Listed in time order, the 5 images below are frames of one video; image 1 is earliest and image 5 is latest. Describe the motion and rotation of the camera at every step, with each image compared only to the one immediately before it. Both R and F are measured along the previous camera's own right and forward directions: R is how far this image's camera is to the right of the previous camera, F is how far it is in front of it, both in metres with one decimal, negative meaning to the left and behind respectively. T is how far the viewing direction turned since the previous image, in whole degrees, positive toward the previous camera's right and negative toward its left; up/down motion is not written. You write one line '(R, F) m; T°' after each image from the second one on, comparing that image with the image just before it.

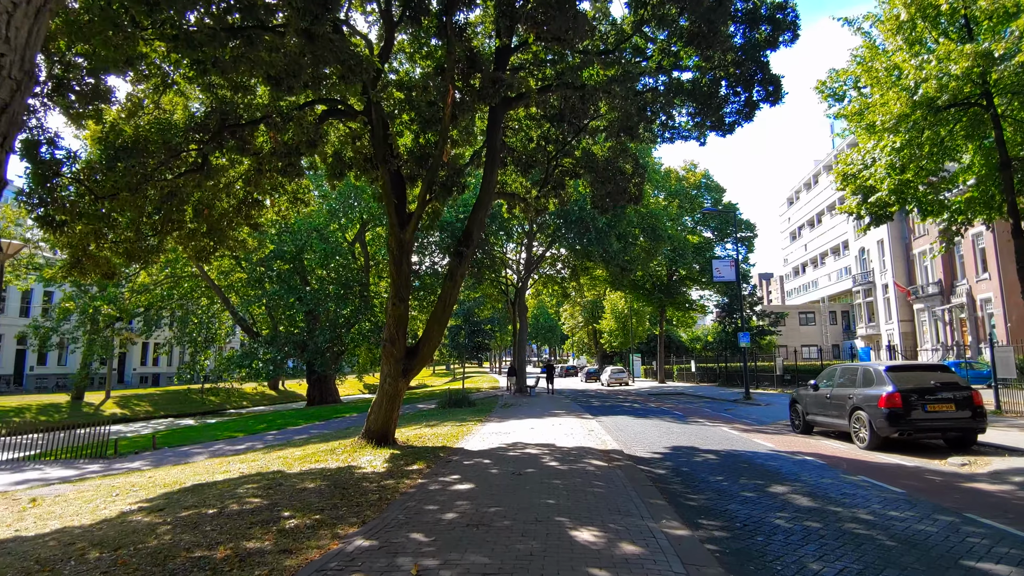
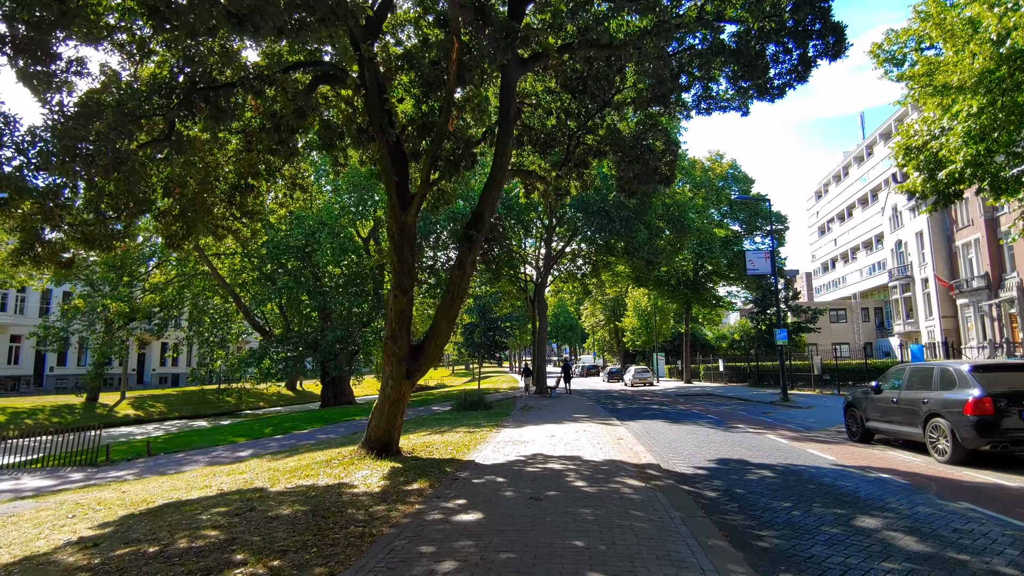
(0.0, +1.5) m; -2°
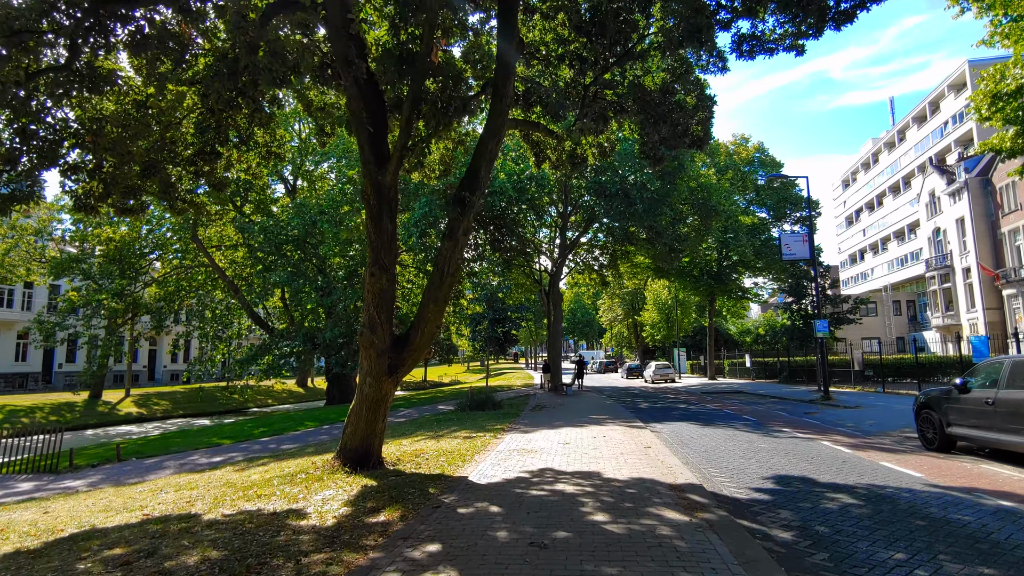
(+0.2, +2.0) m; -2°
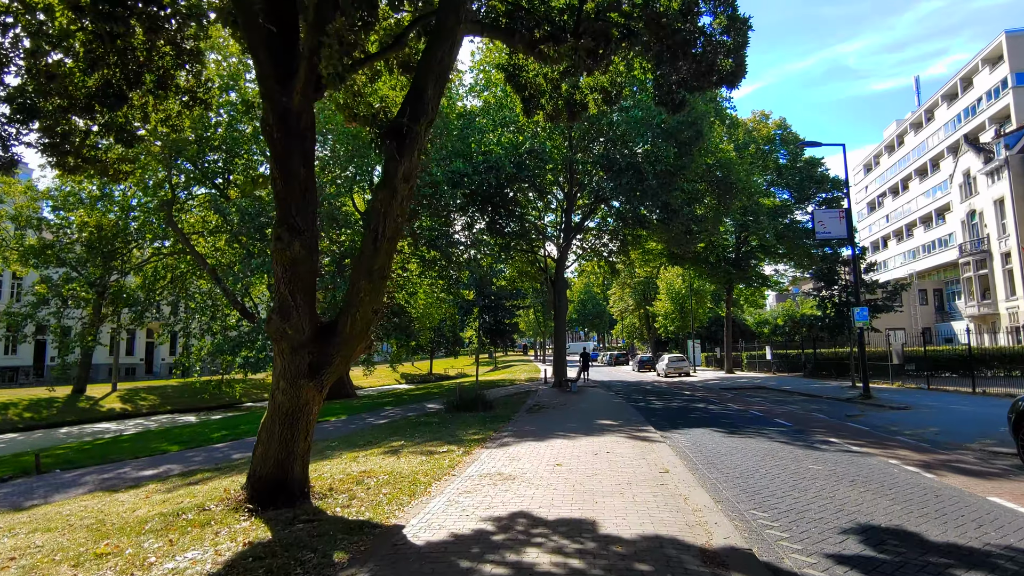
(+0.5, +2.5) m; -1°
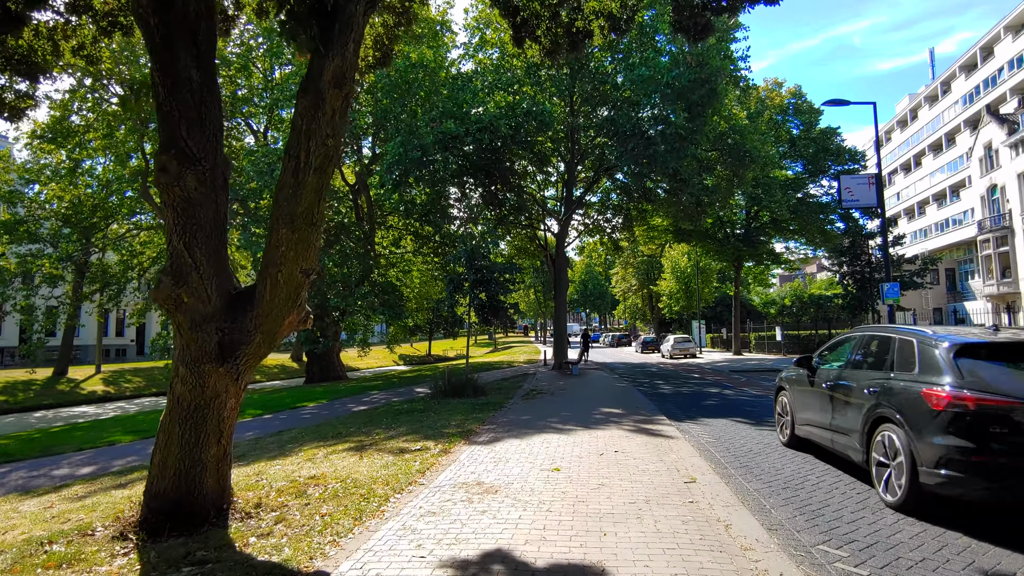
(+0.2, +1.7) m; 0°
